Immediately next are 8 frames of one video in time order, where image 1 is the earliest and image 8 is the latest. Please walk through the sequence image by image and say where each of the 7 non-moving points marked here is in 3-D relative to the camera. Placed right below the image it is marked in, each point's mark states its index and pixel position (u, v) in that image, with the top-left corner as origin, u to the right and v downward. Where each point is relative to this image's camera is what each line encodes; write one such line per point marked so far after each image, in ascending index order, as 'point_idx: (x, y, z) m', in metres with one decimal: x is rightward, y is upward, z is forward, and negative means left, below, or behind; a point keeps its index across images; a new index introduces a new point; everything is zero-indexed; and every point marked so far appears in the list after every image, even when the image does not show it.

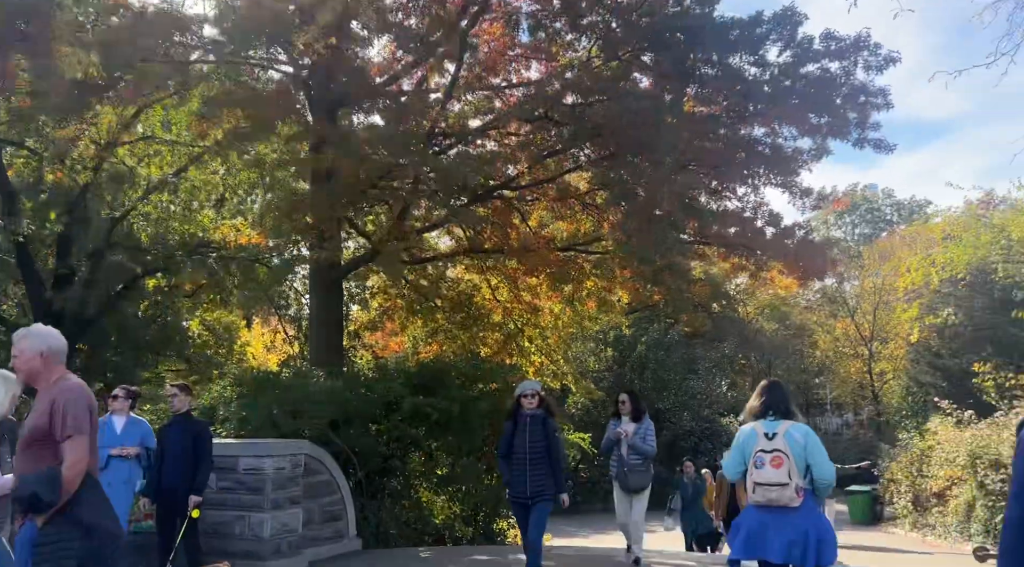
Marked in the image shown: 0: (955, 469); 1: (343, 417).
0: (+9.0, -3.8, +18.3) m
1: (-1.8, -1.4, +9.2) m
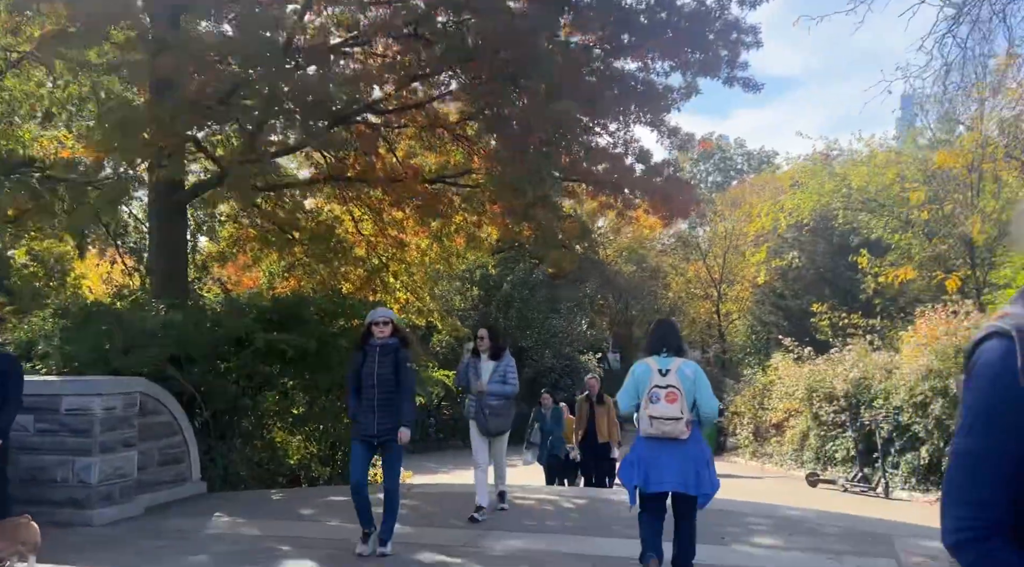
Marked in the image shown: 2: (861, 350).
0: (+6.1, -2.6, +19.3) m
1: (-3.1, -0.7, +8.5) m
2: (+7.0, -1.3, +17.9) m
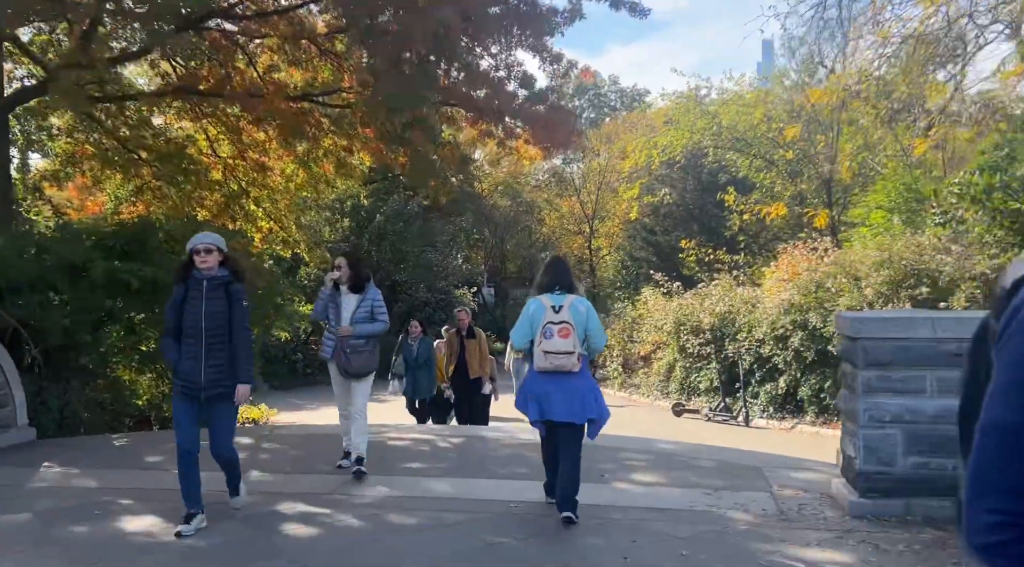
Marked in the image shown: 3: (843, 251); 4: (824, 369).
0: (+3.3, -1.2, +19.7) m
1: (-4.2, 0.0, +7.6) m
2: (+4.5, 0.0, +18.3) m
3: (+5.8, +0.6, +15.8) m
4: (+5.1, -1.4, +14.6) m
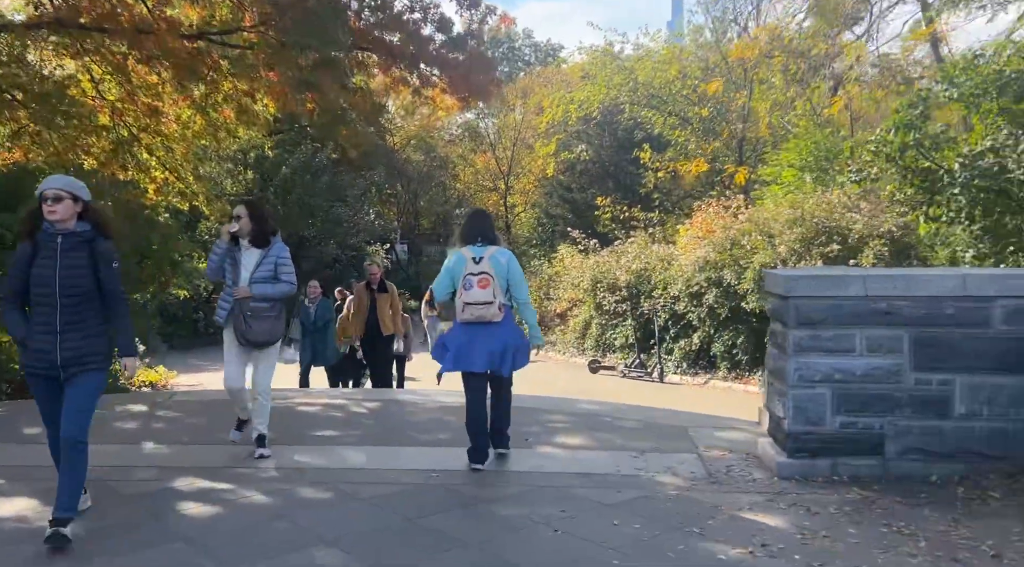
0: (+1.5, -0.2, +19.6) m
1: (-4.9, +0.3, +6.8) m
2: (+2.7, +0.8, +18.3) m
3: (+4.3, +1.3, +15.9) m
4: (+3.7, -0.7, +14.7) m
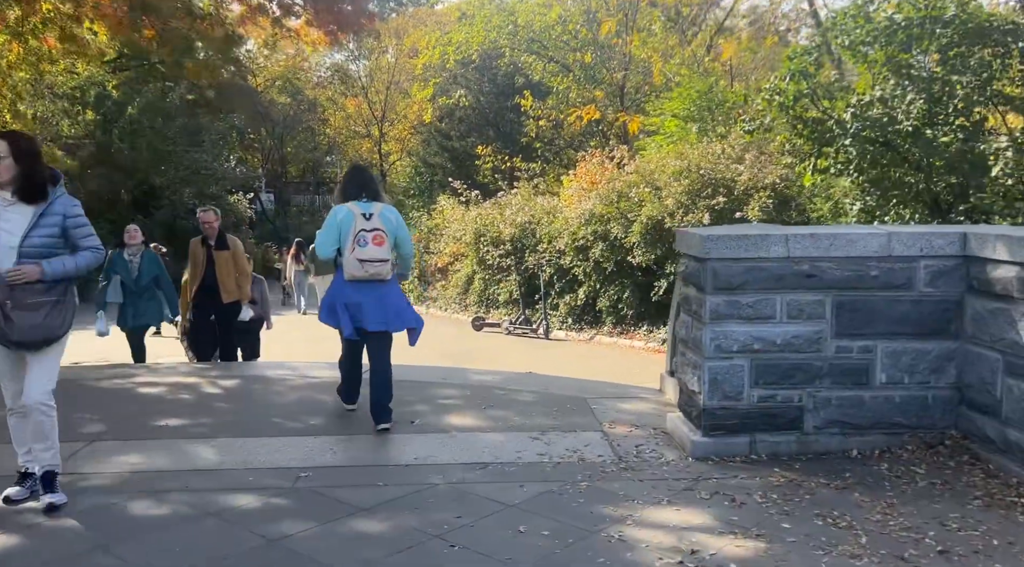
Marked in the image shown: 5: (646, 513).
0: (-1.1, +0.8, +18.8) m
1: (-5.6, +0.5, +5.3) m
2: (+0.3, +1.8, +17.6) m
3: (+2.2, +2.1, +15.5) m
4: (+1.8, 0.0, +14.3) m
5: (+0.6, -1.1, +4.2) m
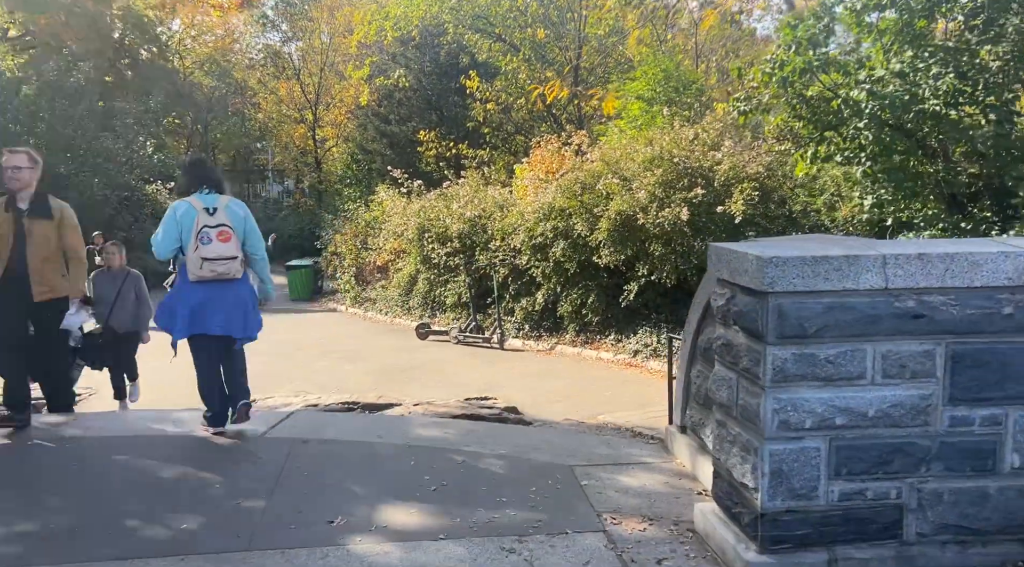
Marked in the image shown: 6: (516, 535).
0: (-2.1, +0.8, +17.0) m
1: (-5.8, +0.3, +3.2) m
2: (-0.6, +1.8, +15.9) m
3: (+1.4, +2.1, +13.8) m
4: (+1.1, 0.0, +12.7) m
5: (+0.6, -1.3, +2.5) m
6: (0.0, -1.1, +4.0) m
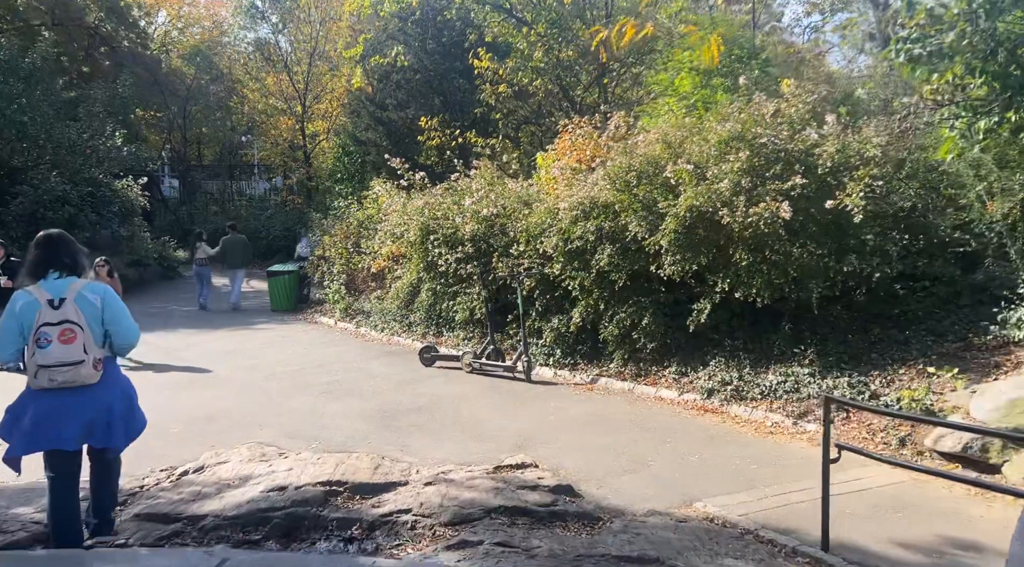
0: (-1.8, +0.6, +14.2) m
1: (-5.3, +0.1, +0.4) m
2: (-0.3, +1.6, +13.1) m
3: (+1.7, +1.9, +11.1) m
4: (+1.4, -0.2, +9.9) m
5: (+1.0, -1.4, -0.2) m
6: (+0.4, -1.3, +1.2) m
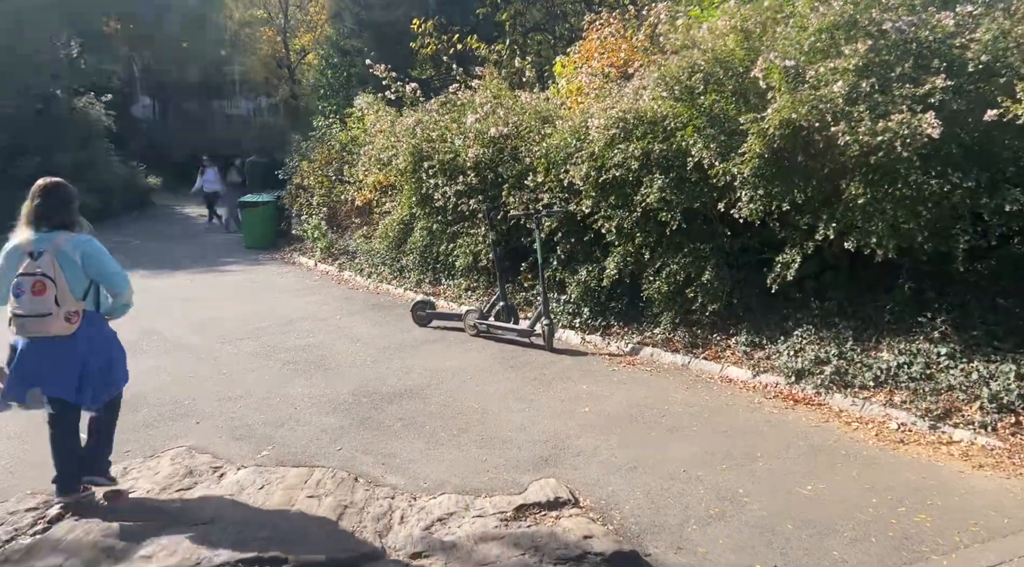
0: (-1.6, +1.4, +11.7) m
1: (-5.2, -0.2, -2.0) m
2: (-0.1, +2.3, +10.5) m
3: (+1.9, +2.5, +8.5) m
4: (+1.6, +0.3, +7.5) m
5: (+1.2, -1.8, -2.5) m
6: (+0.6, -1.5, -1.1) m
